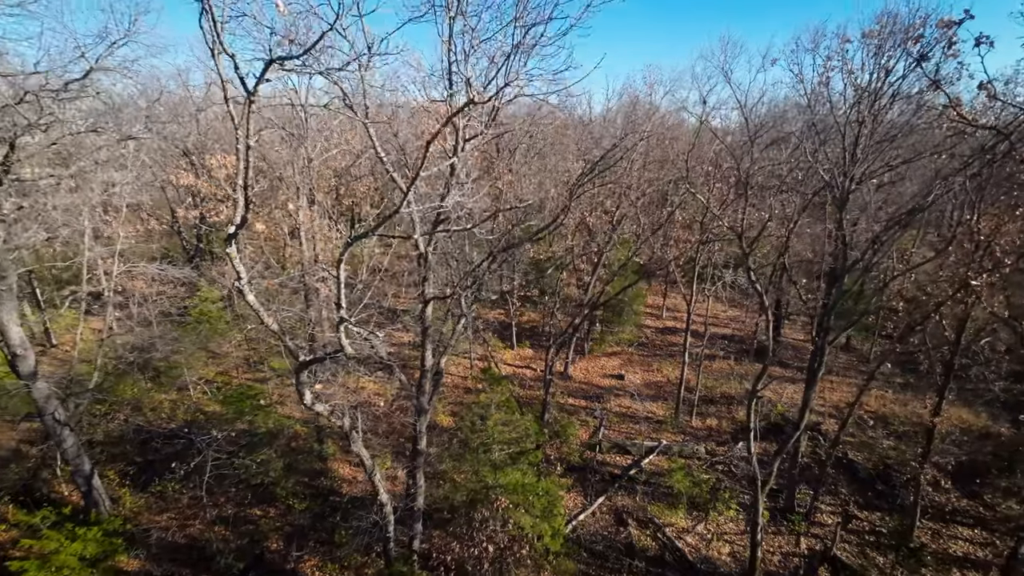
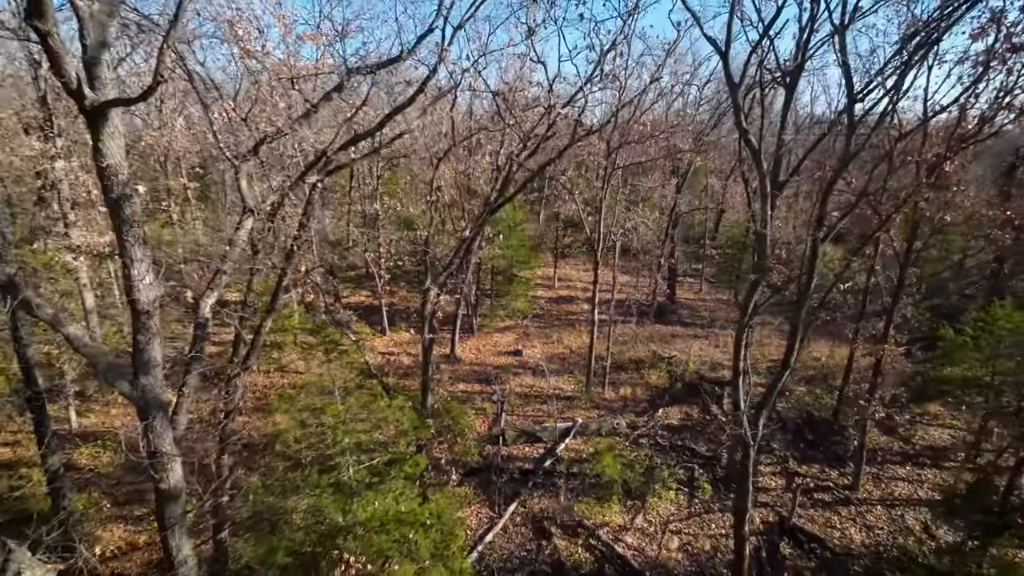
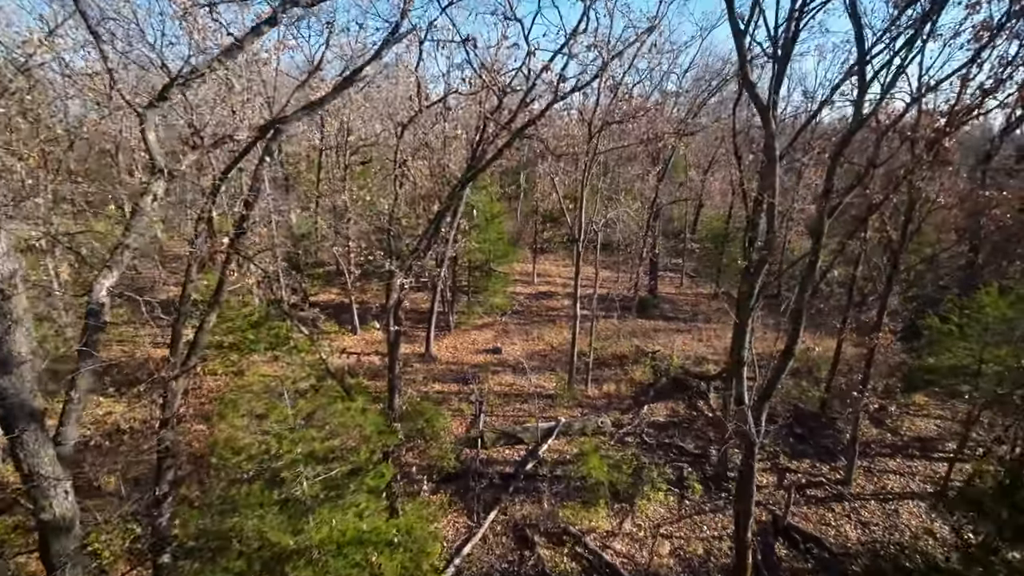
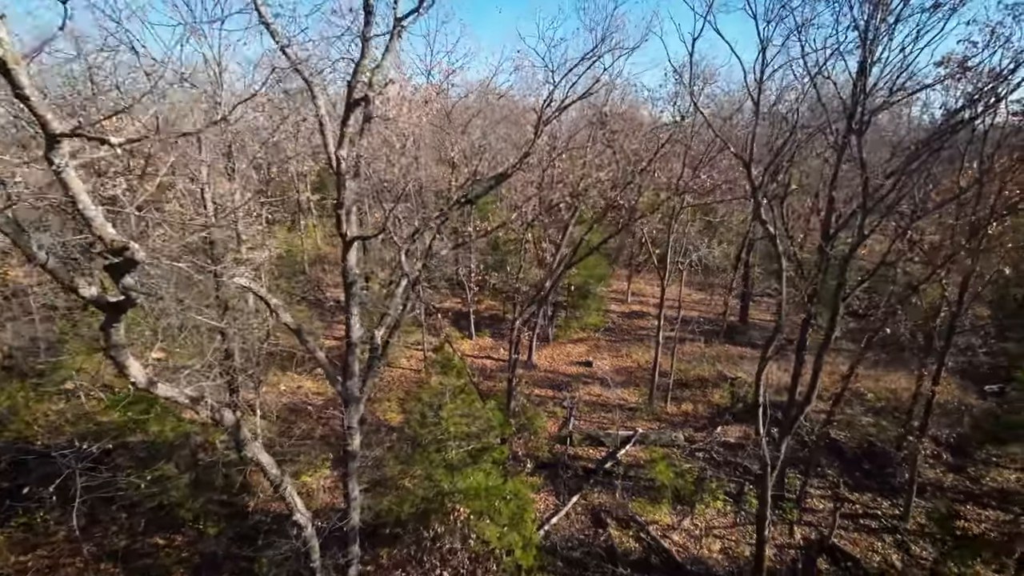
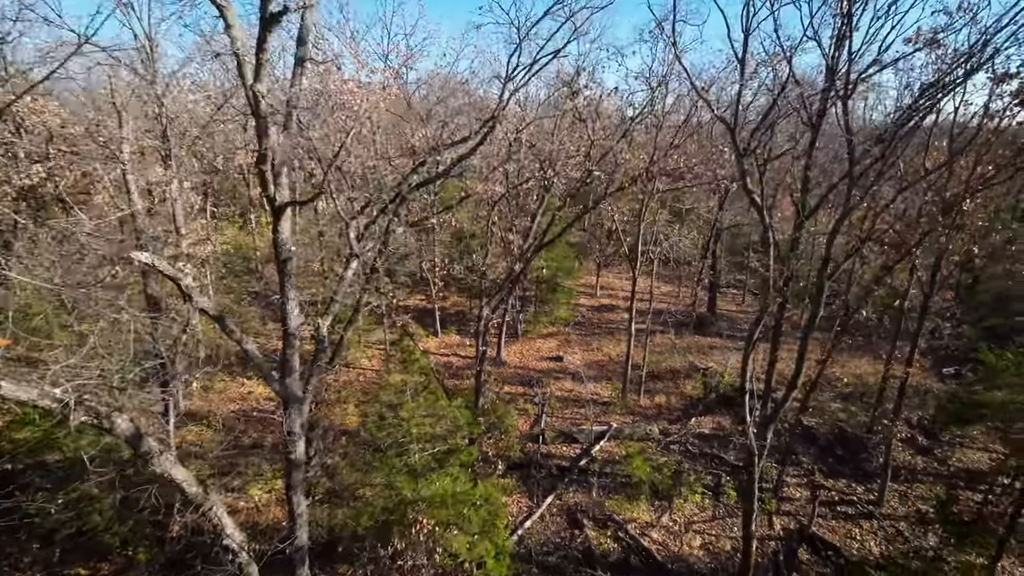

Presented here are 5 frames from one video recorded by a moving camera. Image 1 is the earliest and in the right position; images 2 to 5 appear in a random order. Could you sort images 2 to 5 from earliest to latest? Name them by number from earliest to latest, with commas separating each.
4, 5, 2, 3
